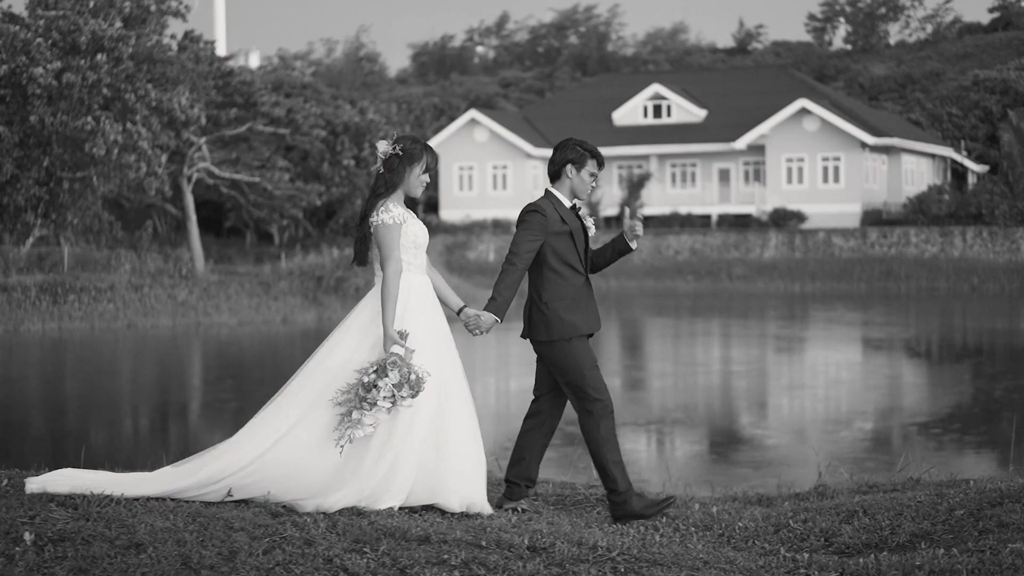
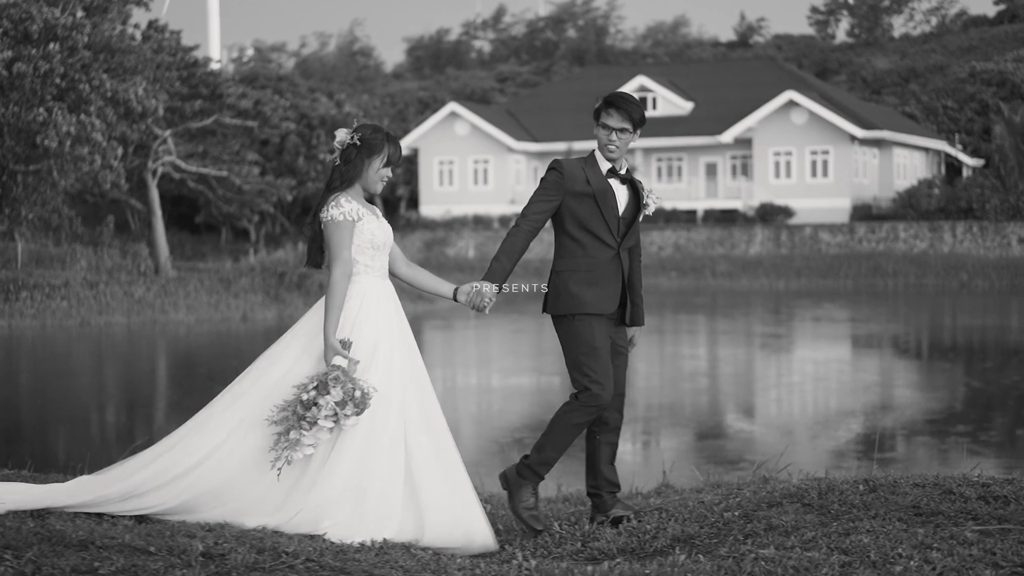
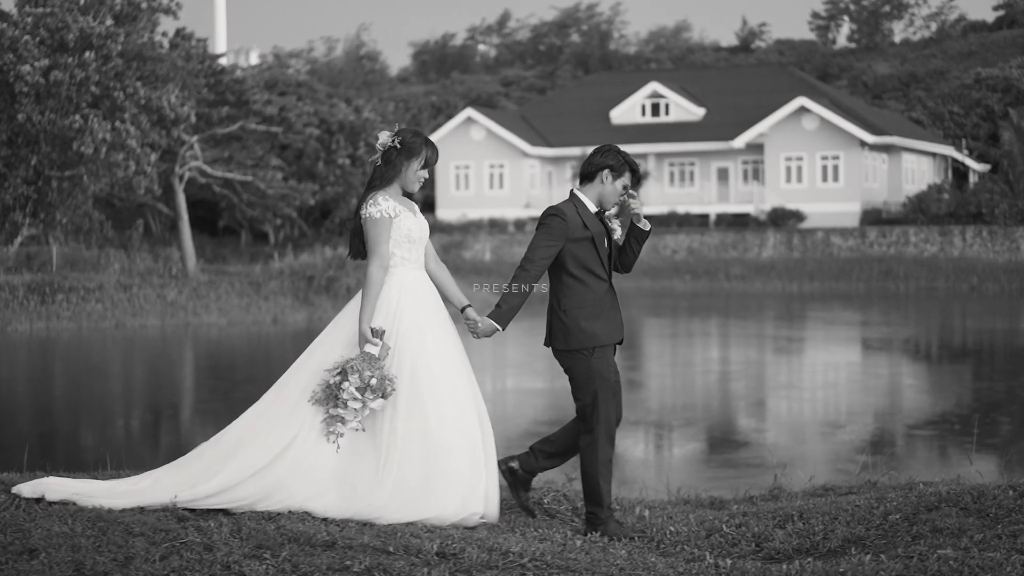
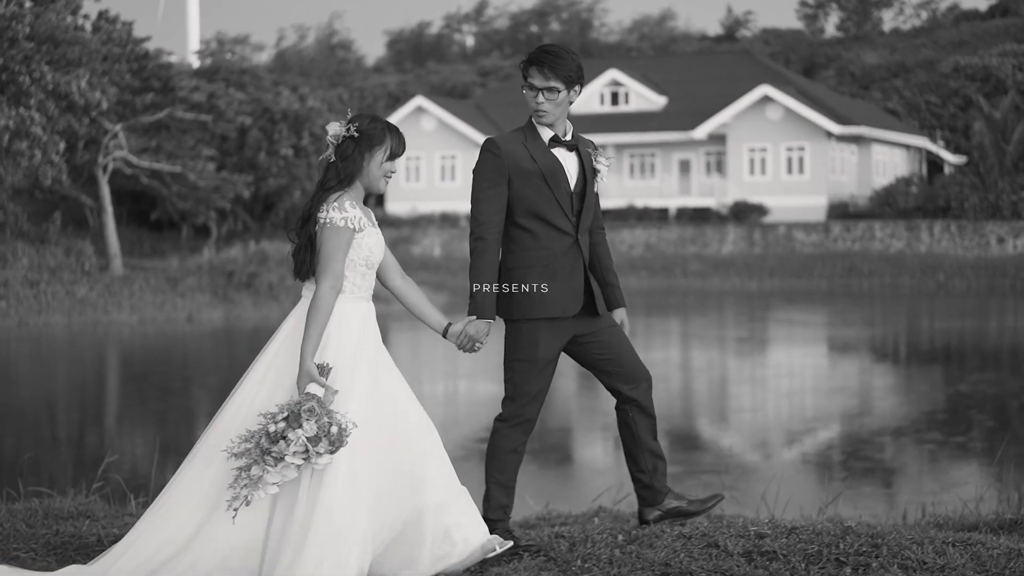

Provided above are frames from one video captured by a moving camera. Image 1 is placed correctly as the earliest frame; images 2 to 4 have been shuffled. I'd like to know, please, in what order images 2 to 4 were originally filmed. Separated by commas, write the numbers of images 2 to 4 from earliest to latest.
3, 2, 4
